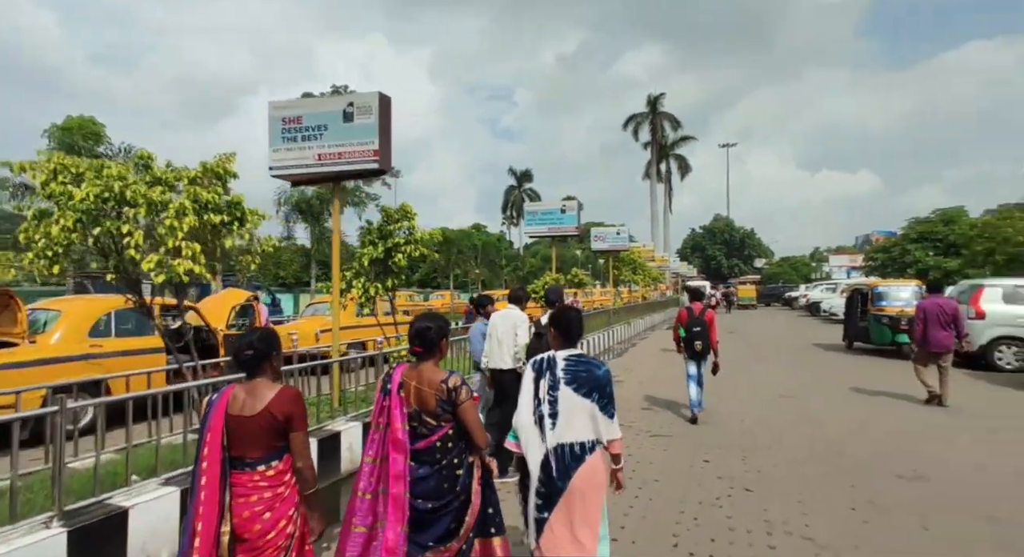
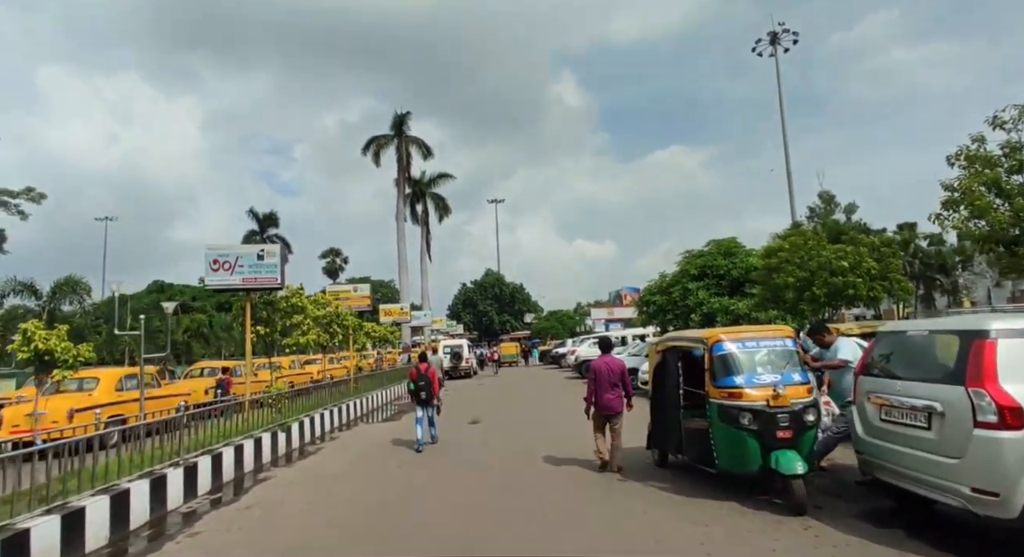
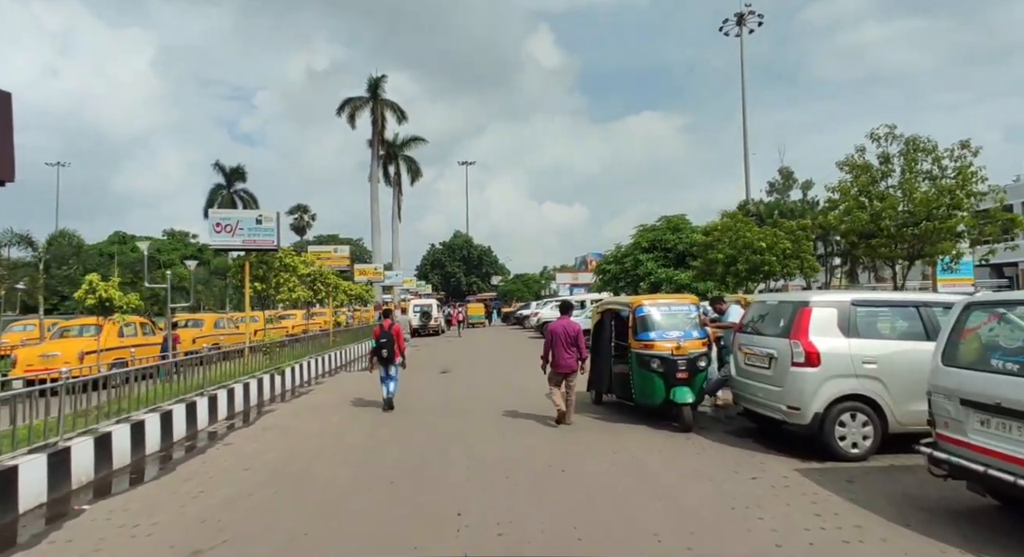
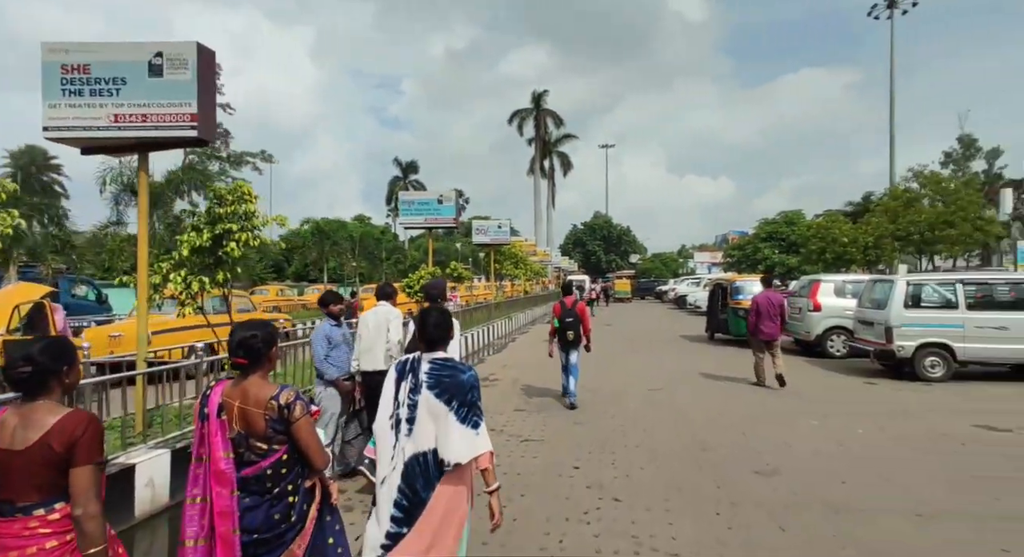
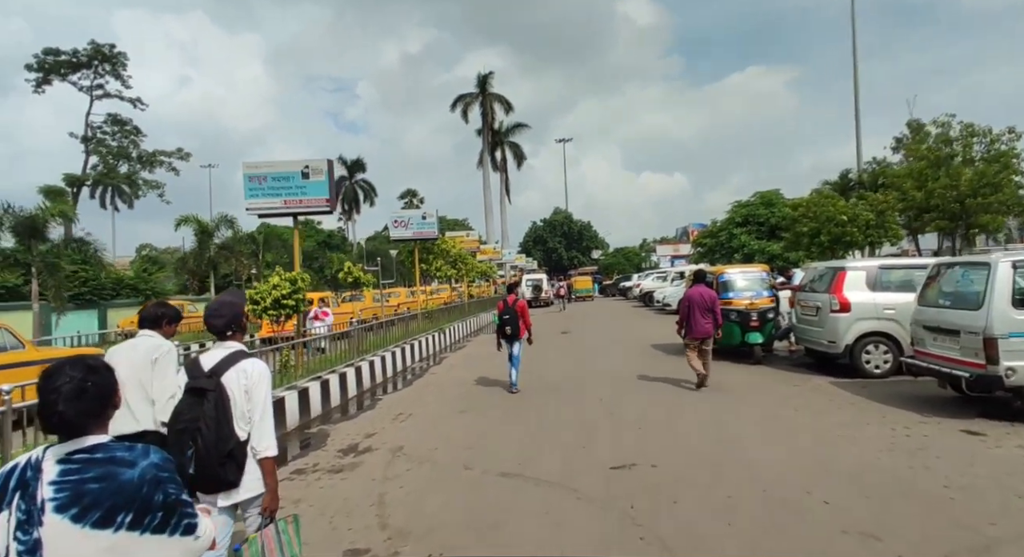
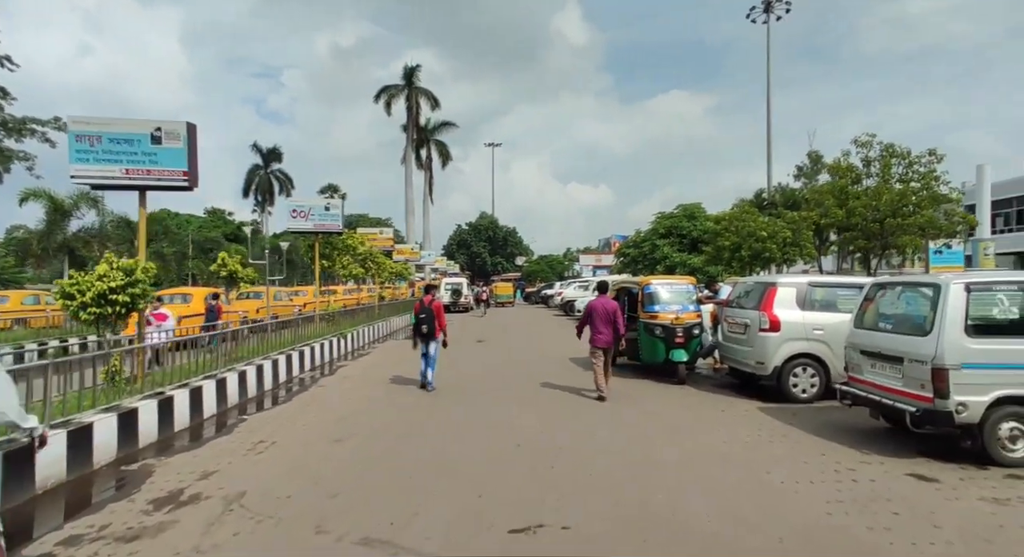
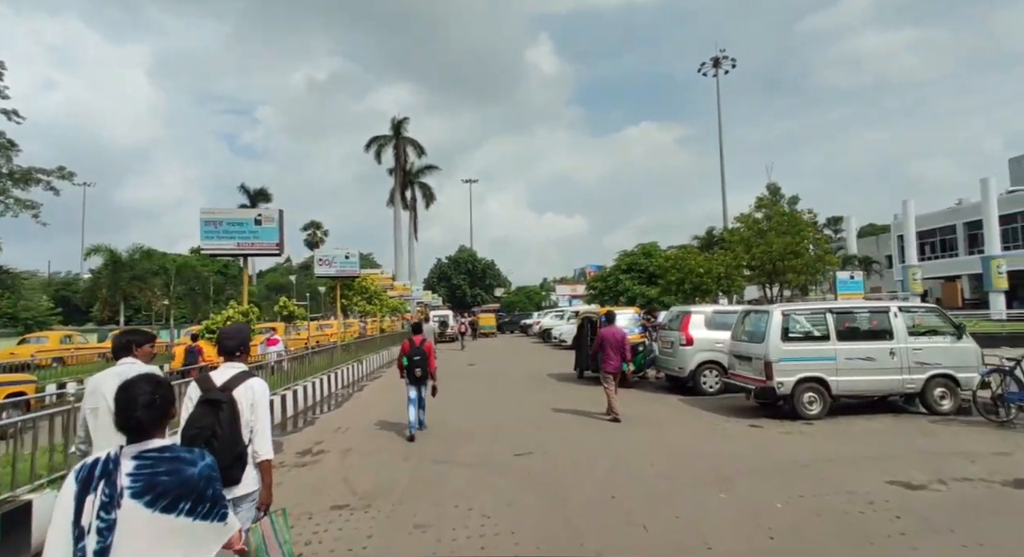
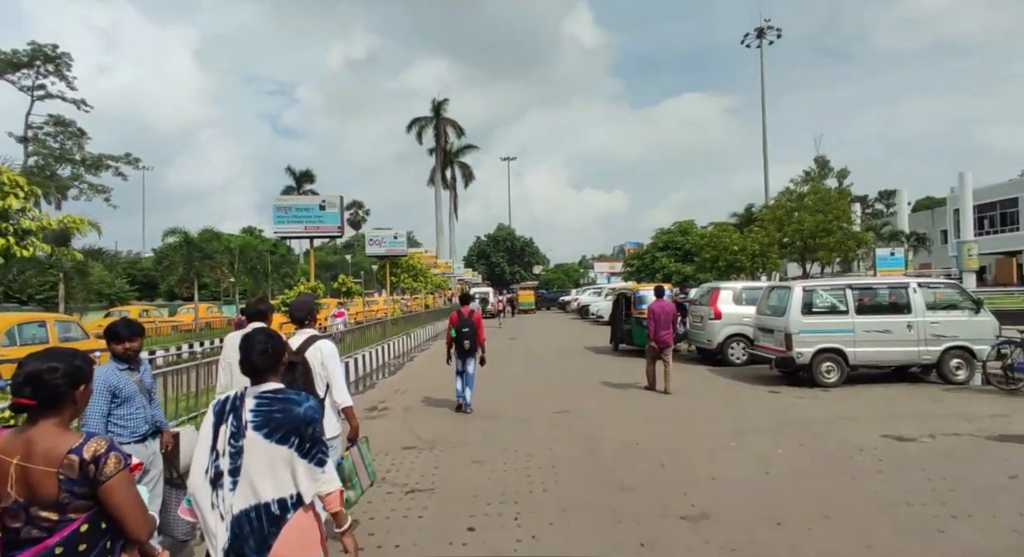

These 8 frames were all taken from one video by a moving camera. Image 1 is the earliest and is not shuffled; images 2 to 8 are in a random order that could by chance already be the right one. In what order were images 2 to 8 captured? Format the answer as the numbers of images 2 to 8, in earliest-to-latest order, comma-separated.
4, 8, 7, 5, 6, 3, 2
